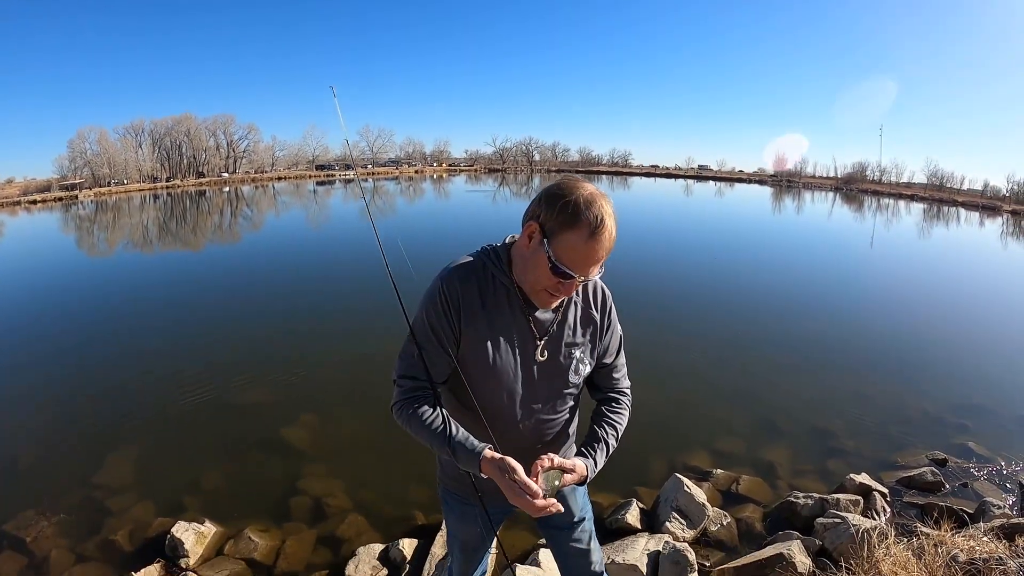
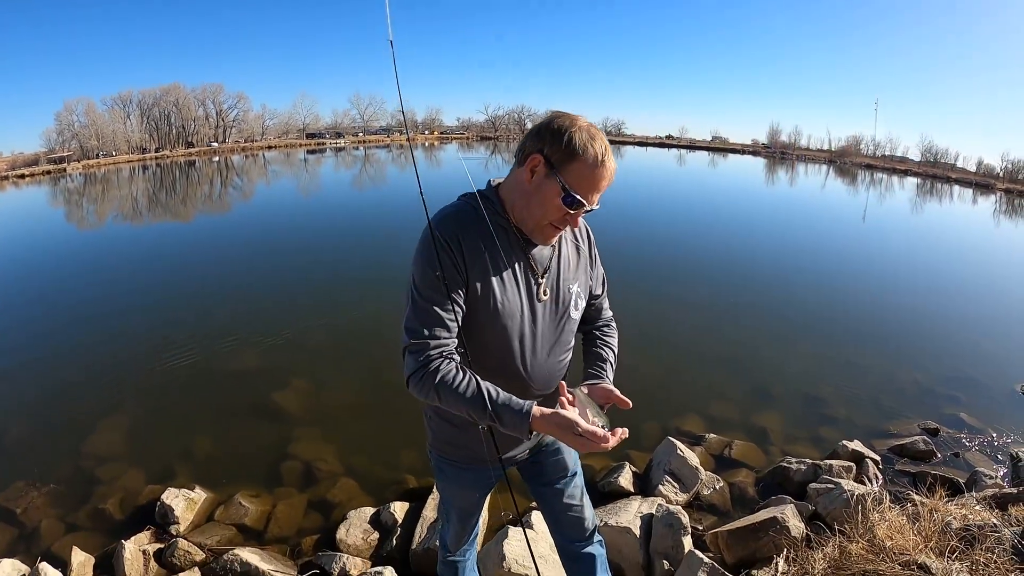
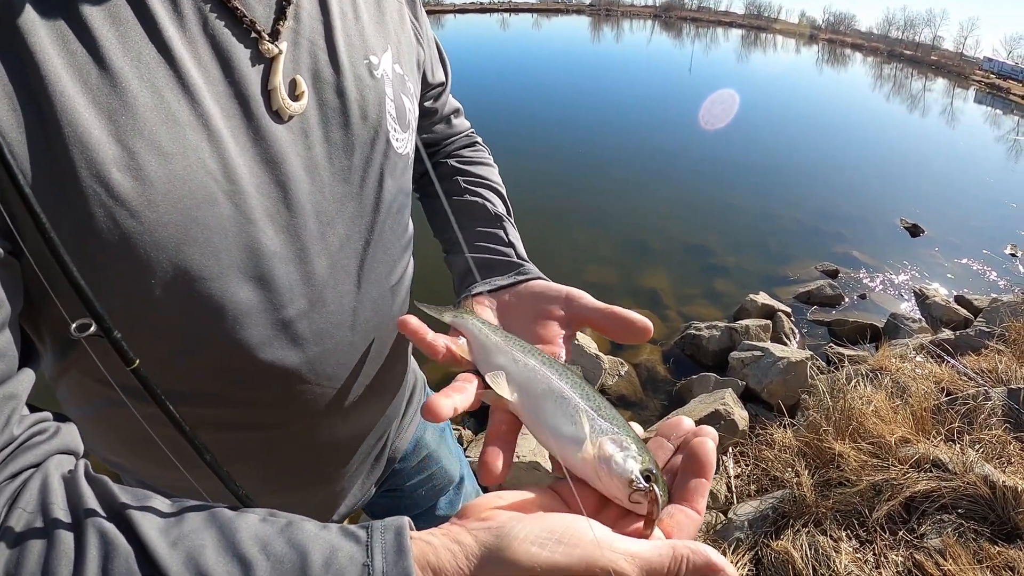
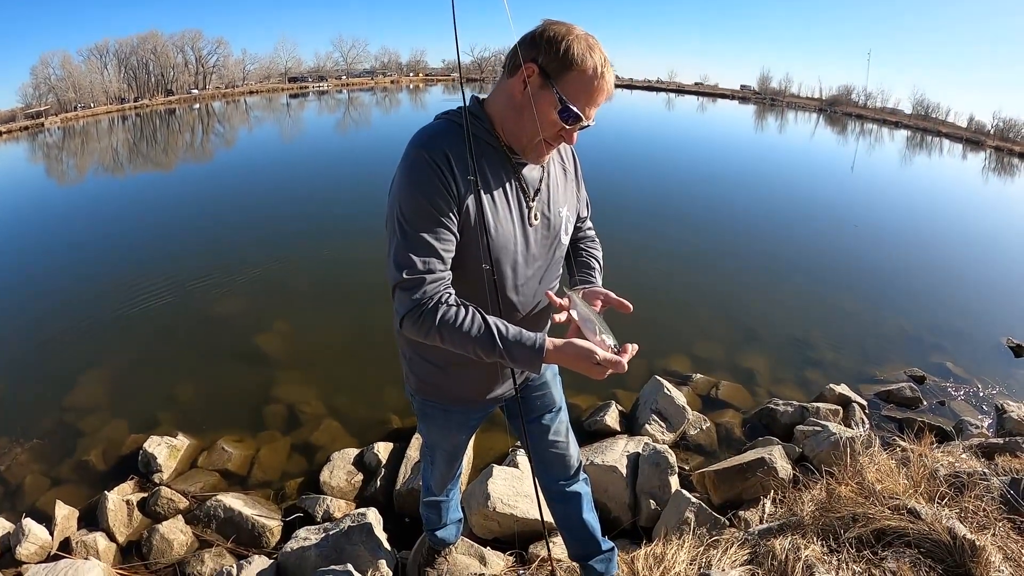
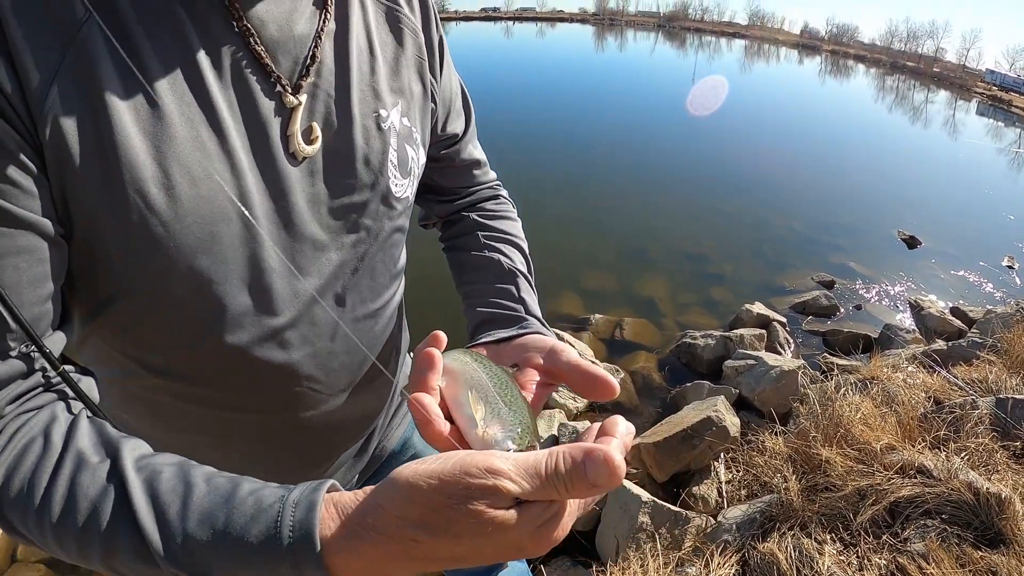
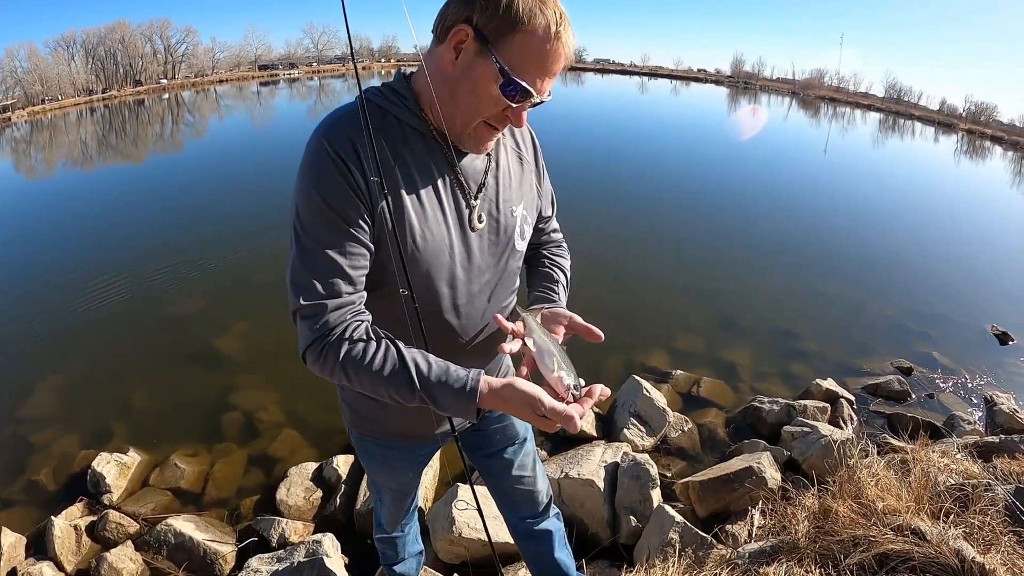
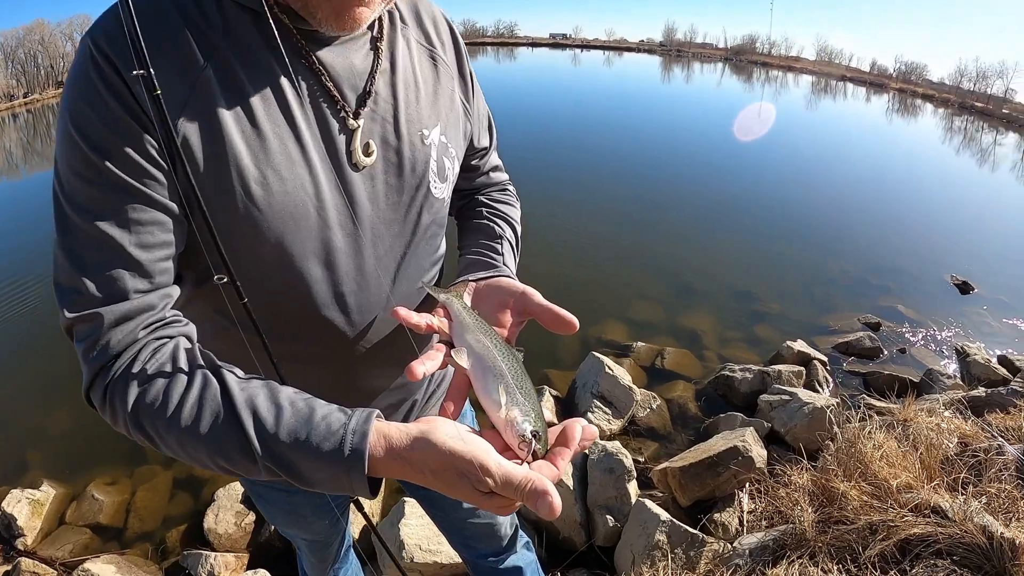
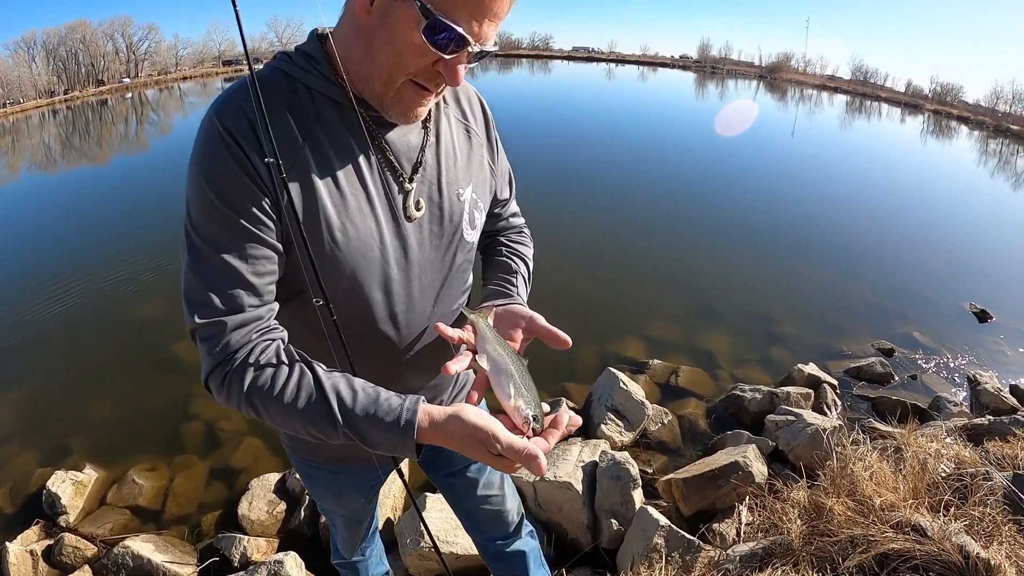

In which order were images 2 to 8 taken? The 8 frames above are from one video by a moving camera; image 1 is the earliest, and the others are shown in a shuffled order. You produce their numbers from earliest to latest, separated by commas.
2, 4, 6, 8, 7, 3, 5
